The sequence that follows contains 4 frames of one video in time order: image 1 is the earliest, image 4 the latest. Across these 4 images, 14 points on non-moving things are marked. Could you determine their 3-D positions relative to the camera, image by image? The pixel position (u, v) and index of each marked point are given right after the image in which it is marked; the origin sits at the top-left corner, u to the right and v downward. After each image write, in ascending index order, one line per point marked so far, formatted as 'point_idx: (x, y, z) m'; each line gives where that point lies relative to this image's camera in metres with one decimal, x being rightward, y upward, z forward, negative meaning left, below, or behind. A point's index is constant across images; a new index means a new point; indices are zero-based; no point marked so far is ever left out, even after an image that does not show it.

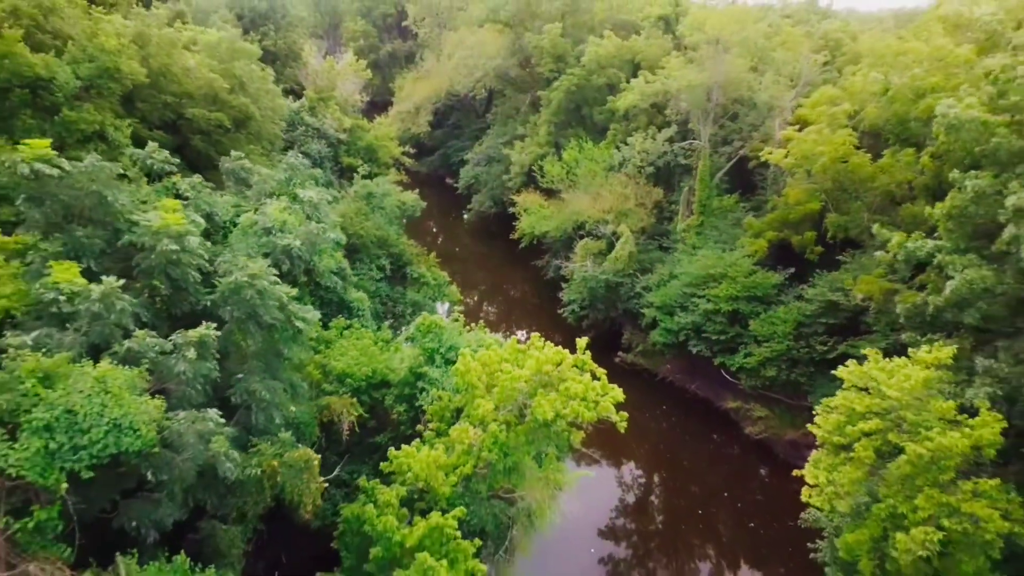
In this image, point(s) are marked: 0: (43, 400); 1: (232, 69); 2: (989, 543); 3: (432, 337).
0: (-3.6, -0.9, +5.0) m
1: (-7.0, +5.5, +15.9) m
2: (+5.5, -2.9, +7.3) m
3: (-1.4, -0.8, +10.7) m
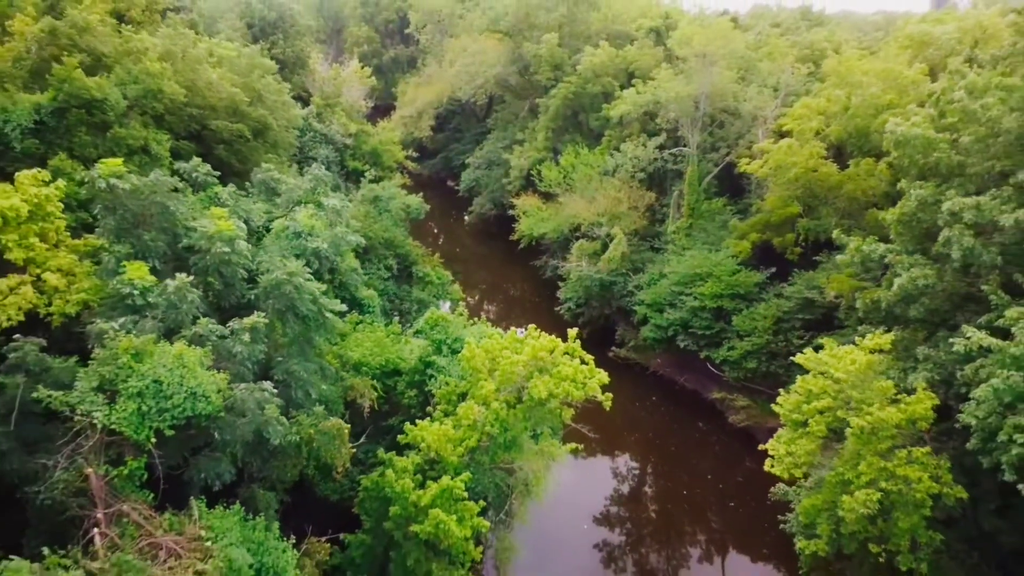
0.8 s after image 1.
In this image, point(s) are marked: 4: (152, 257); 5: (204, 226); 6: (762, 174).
0: (-3.7, -0.8, +6.2) m
1: (-7.1, +5.6, +17.1) m
2: (+5.5, -2.9, +8.5) m
3: (-1.4, -0.8, +11.9) m
4: (-4.6, +0.4, +8.0) m
5: (-3.9, +0.8, +8.1) m
6: (+6.1, +2.8, +15.3) m
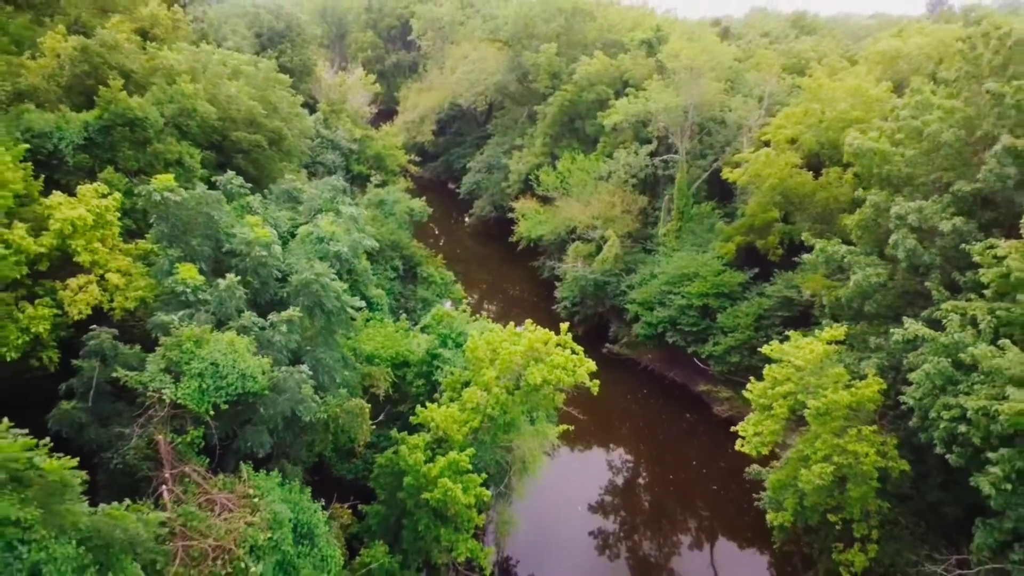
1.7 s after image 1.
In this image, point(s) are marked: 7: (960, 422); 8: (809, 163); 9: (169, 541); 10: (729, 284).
0: (-3.7, -0.8, +7.4) m
1: (-7.1, +5.6, +18.3) m
2: (+5.5, -2.9, +9.7) m
3: (-1.4, -0.8, +13.1) m
4: (-4.6, +0.4, +9.2) m
5: (-4.0, +0.8, +9.3) m
6: (+6.1, +2.8, +16.5) m
7: (+6.2, -1.9, +8.8) m
8: (+8.0, +3.4, +16.9) m
9: (-3.6, -2.7, +6.6) m
10: (+6.5, +0.1, +18.9) m
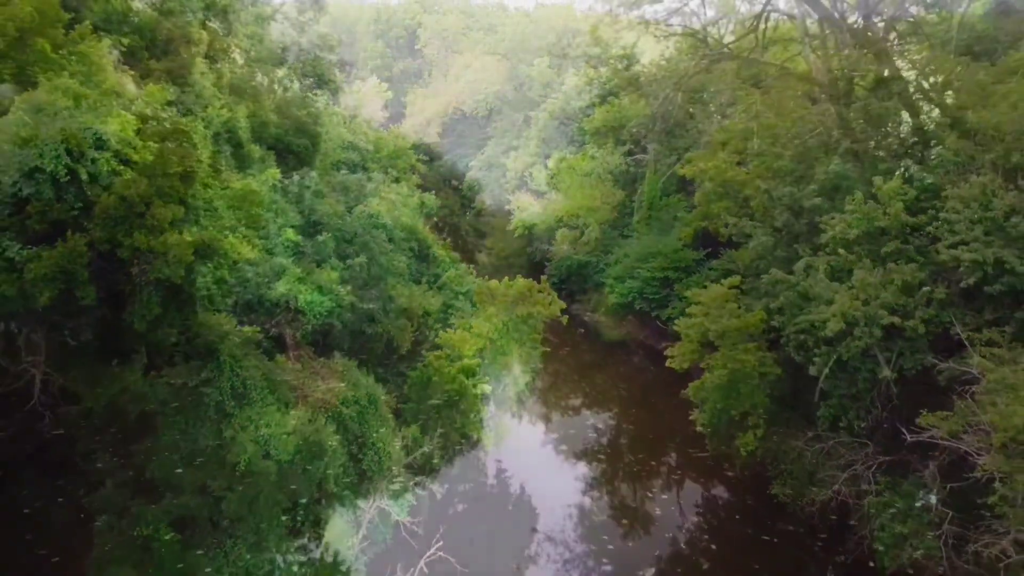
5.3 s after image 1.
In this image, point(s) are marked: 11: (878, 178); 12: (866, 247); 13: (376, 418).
0: (-3.8, +0.1, +11.7) m
1: (-7.2, +6.5, +22.6) m
2: (+5.3, -2.0, +14.1) m
3: (-1.5, +0.1, +17.5) m
4: (-4.7, +1.3, +13.6) m
5: (-4.1, +1.7, +13.7) m
6: (+5.9, +3.7, +20.9) m
7: (+6.1, -1.0, +13.2) m
8: (+7.8, +4.3, +21.3) m
9: (-3.7, -1.8, +11.0) m
10: (+6.4, +1.0, +23.3) m
11: (+7.7, +2.3, +13.3) m
12: (+7.4, +0.9, +13.1) m
13: (-2.6, -2.5, +12.3) m
